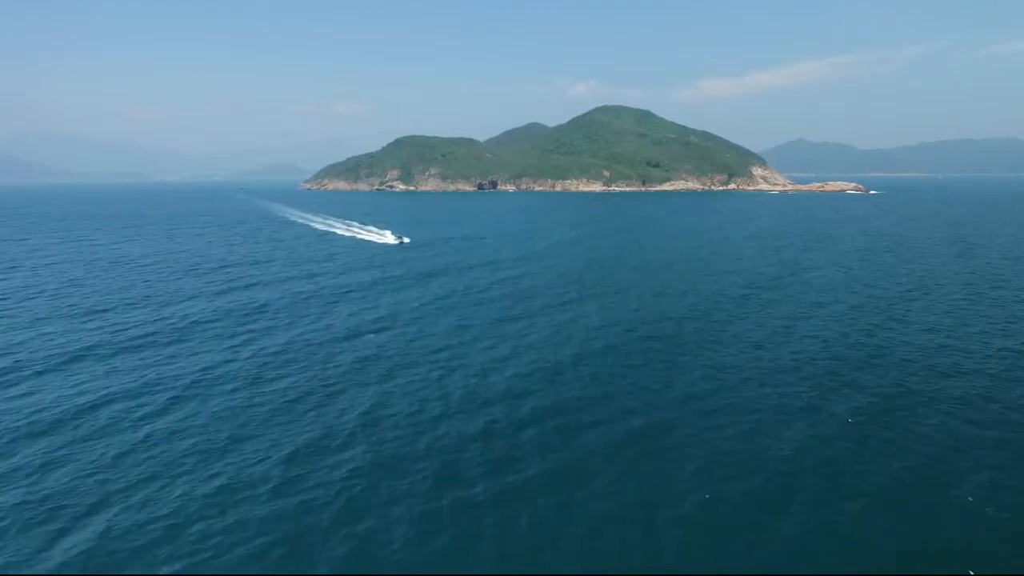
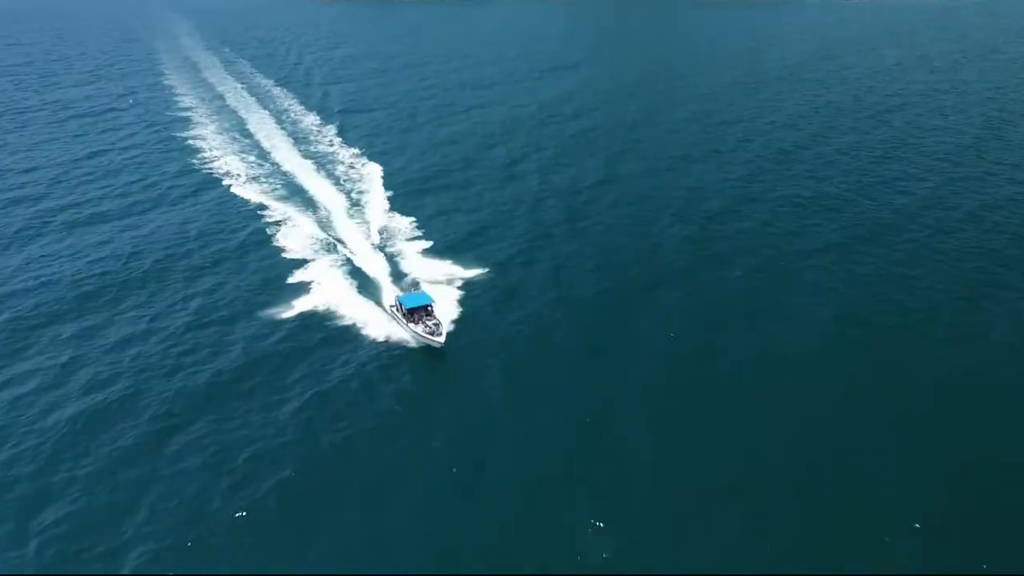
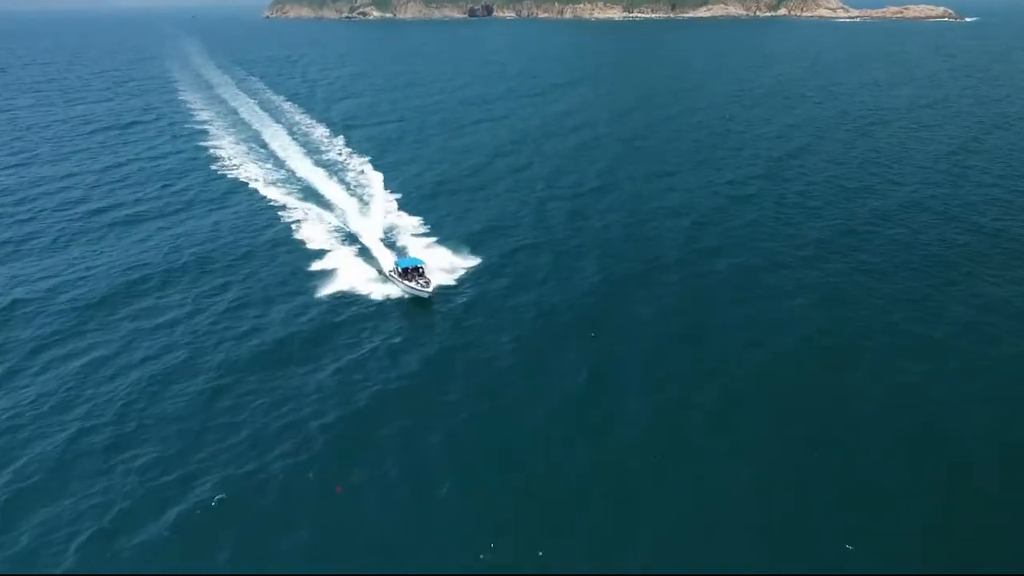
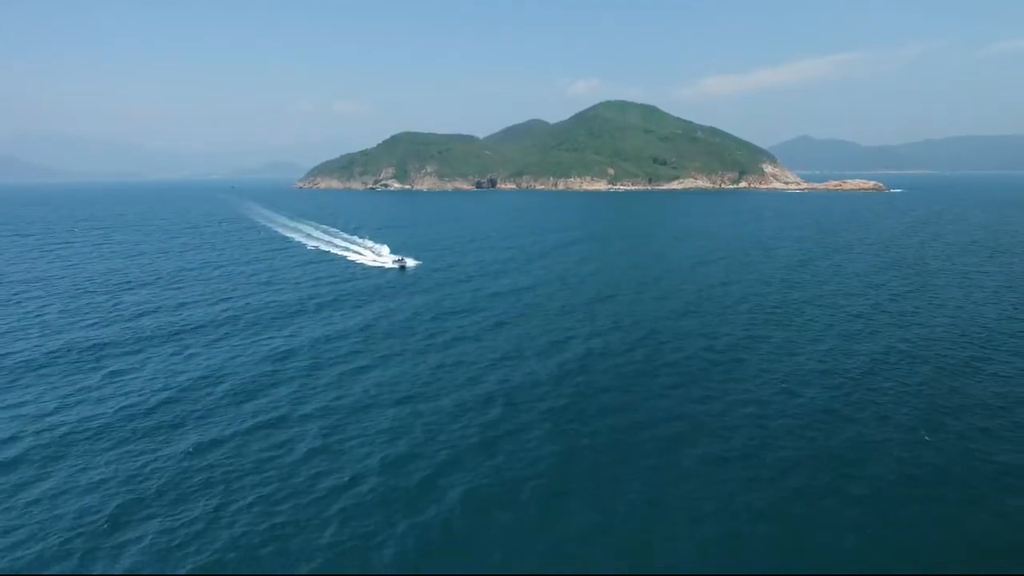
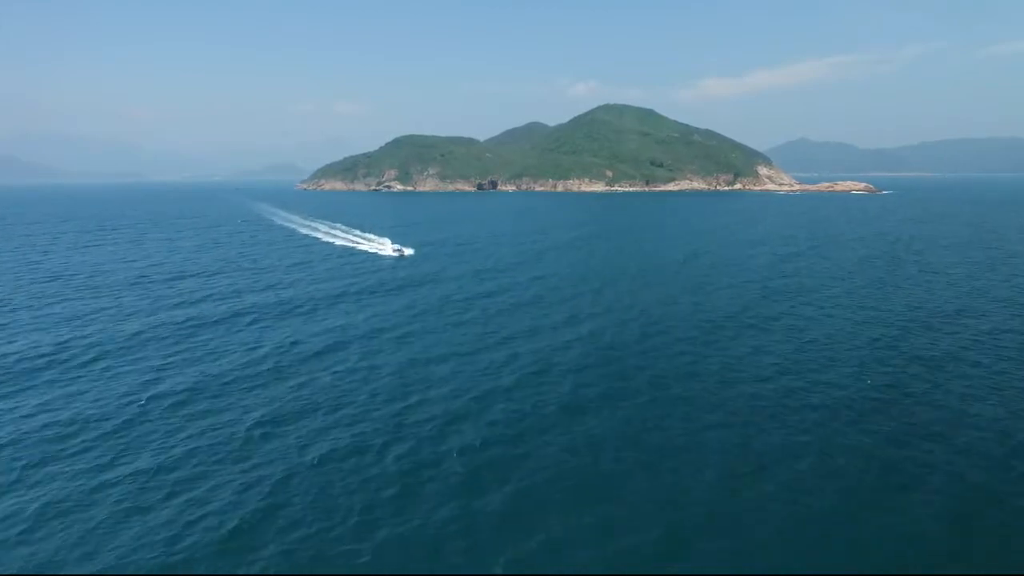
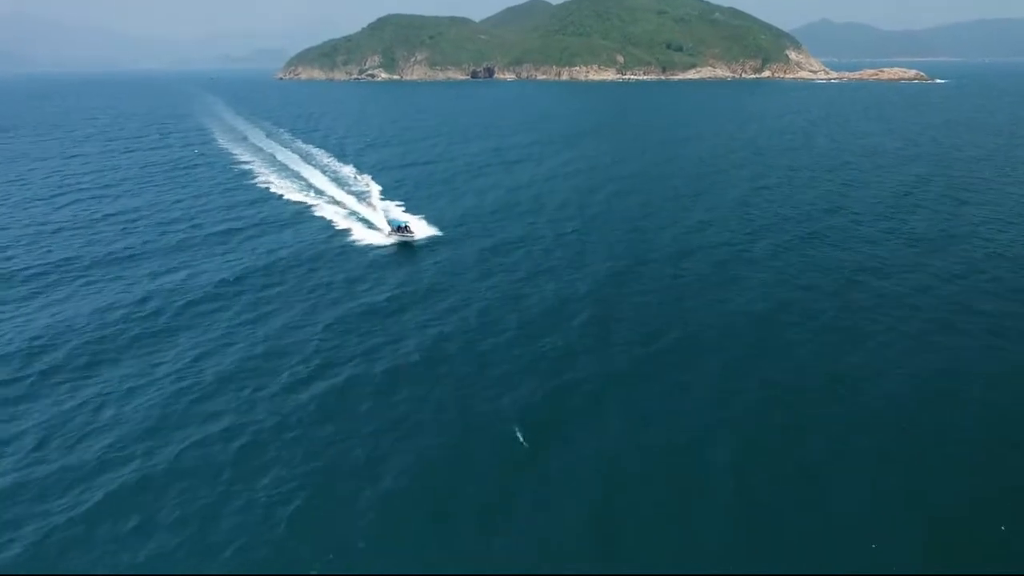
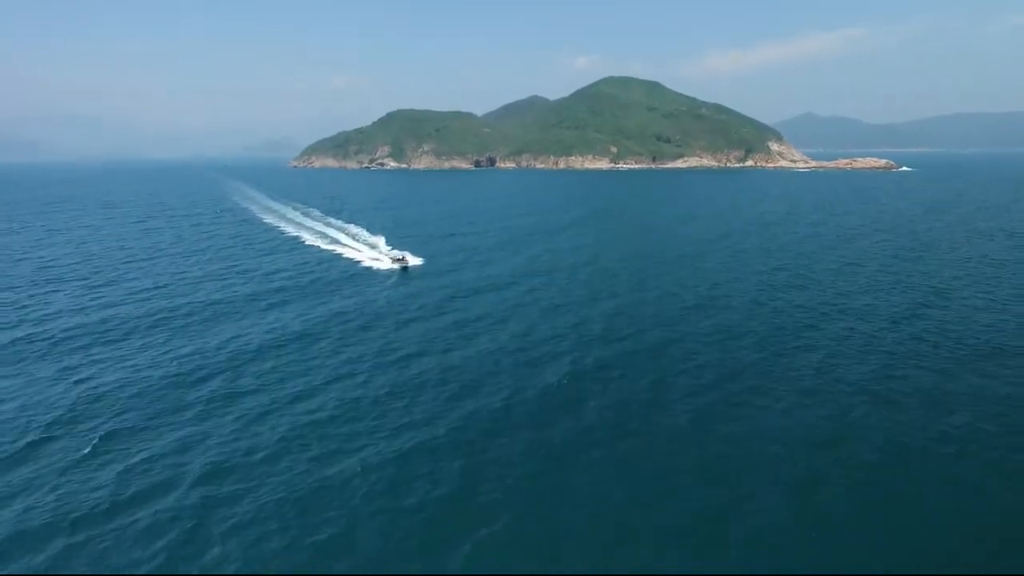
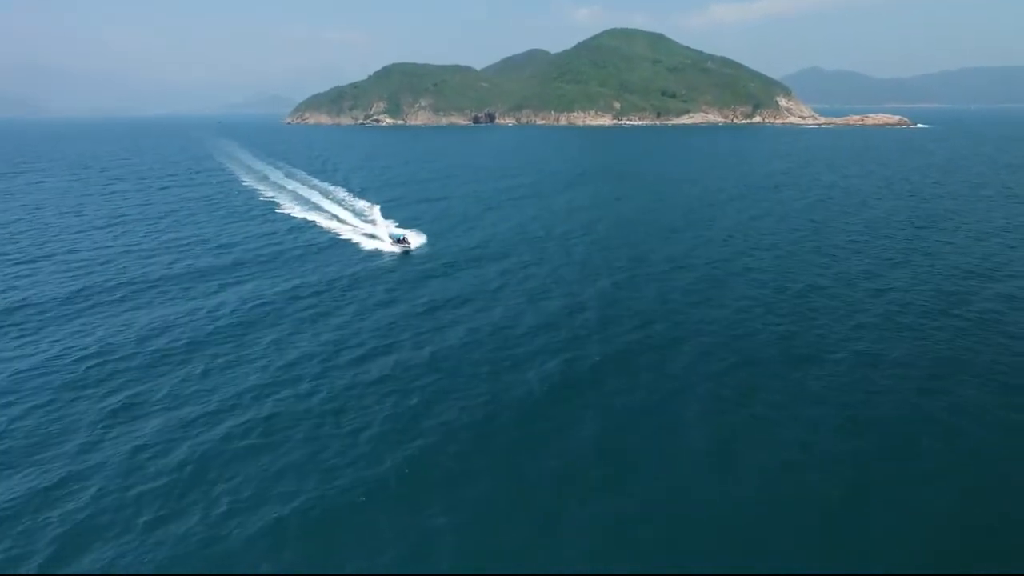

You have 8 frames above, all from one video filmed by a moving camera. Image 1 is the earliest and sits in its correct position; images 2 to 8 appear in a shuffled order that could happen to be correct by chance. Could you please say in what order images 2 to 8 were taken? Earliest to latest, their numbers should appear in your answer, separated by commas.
5, 4, 7, 8, 6, 3, 2
